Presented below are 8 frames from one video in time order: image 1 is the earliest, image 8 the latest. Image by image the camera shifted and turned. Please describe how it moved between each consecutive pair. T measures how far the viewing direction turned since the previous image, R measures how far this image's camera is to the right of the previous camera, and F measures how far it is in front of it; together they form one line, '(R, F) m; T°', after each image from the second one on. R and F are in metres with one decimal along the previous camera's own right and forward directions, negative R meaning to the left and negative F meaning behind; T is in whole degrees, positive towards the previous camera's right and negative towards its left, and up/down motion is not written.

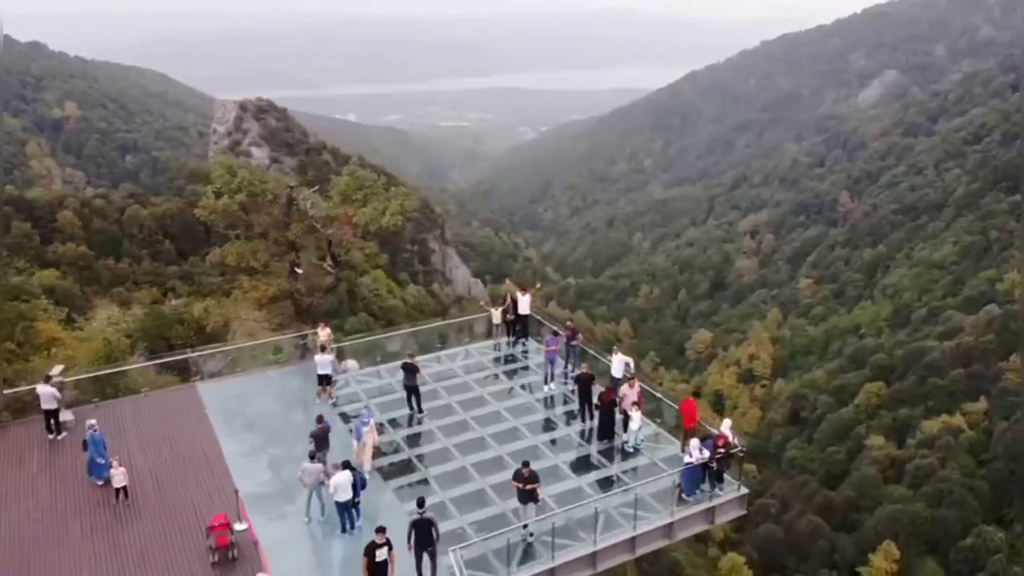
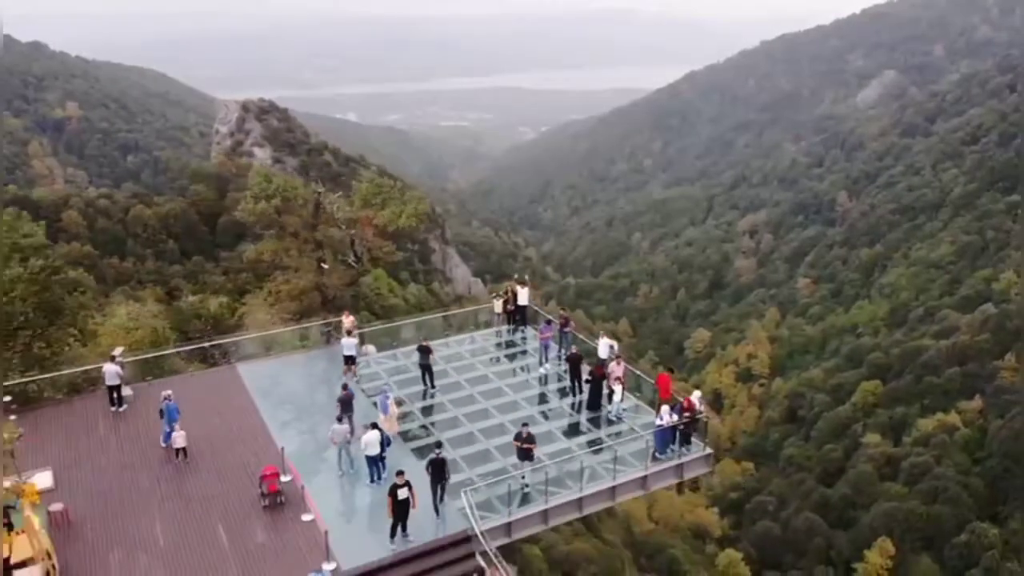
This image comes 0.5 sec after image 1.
(0.0, -0.5) m; 0°
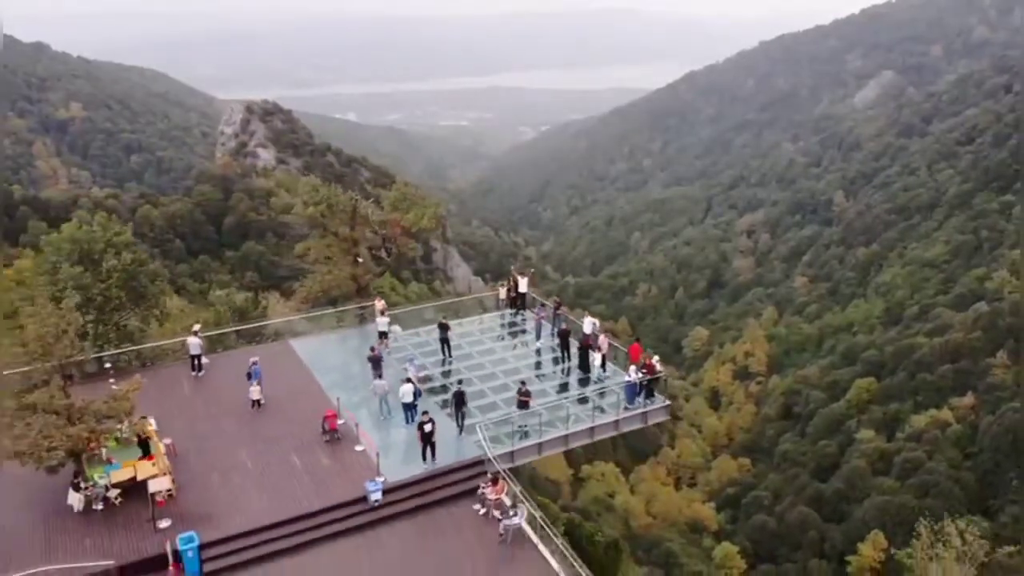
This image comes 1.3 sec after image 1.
(0.0, -0.9) m; 0°
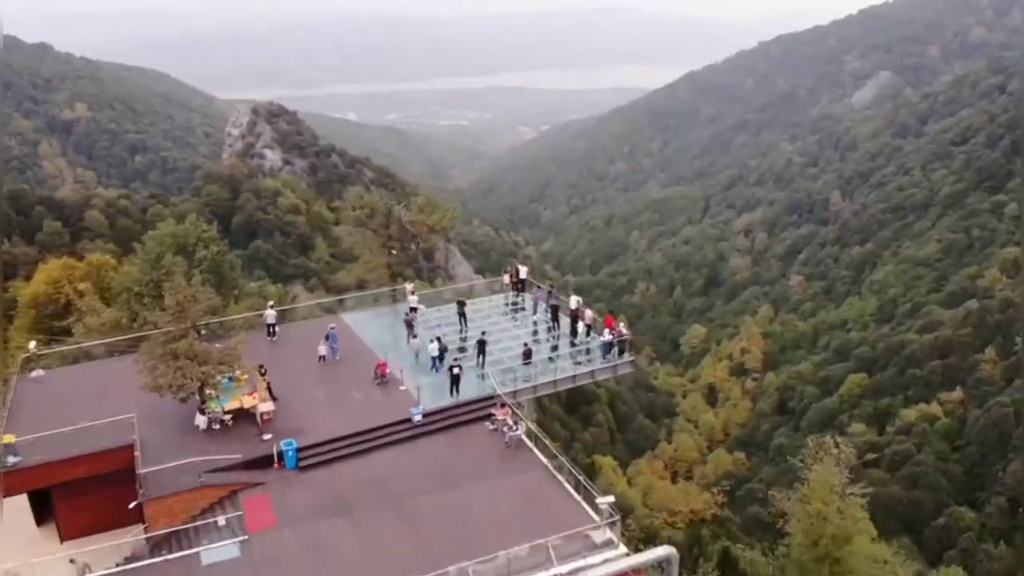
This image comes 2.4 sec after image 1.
(0.0, -1.4) m; 0°
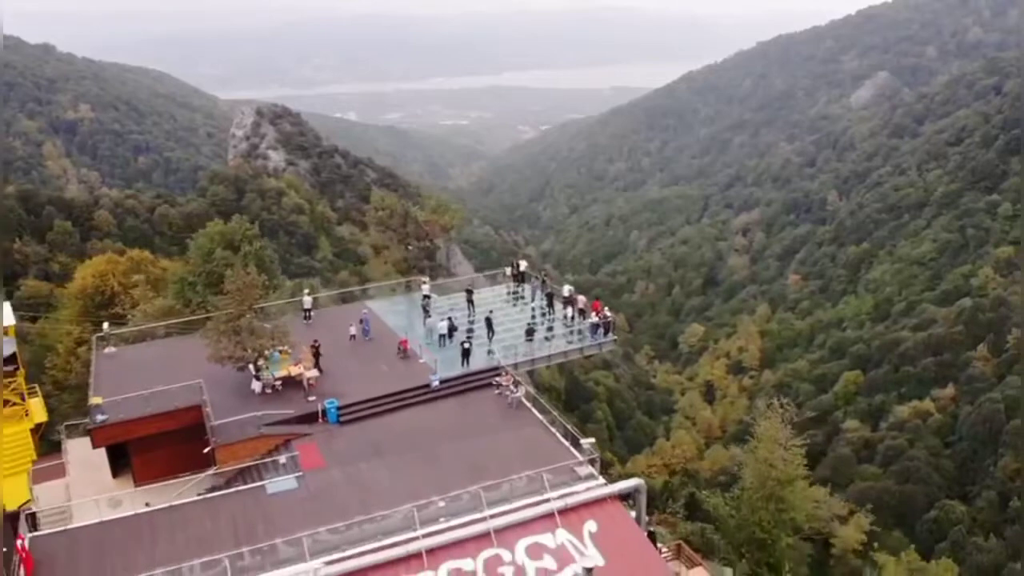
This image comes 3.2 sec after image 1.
(0.0, -1.0) m; 0°
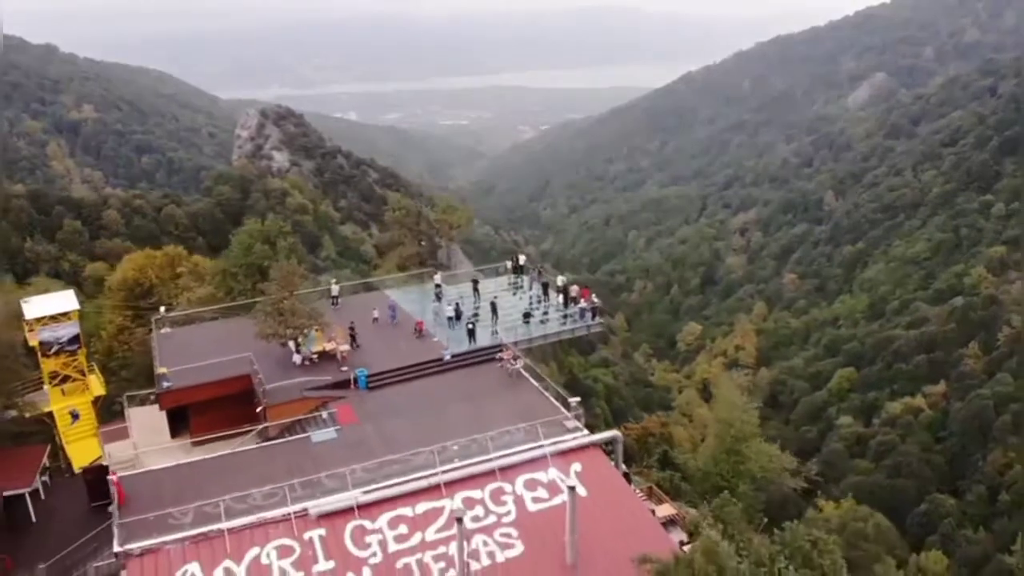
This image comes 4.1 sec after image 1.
(0.0, -1.1) m; 0°
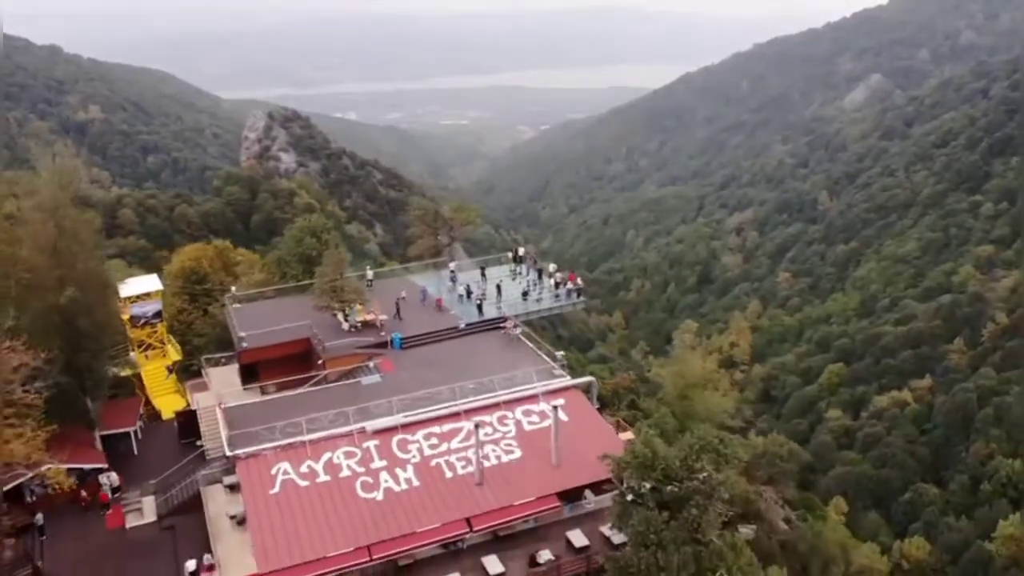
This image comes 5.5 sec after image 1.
(0.0, -1.9) m; 0°
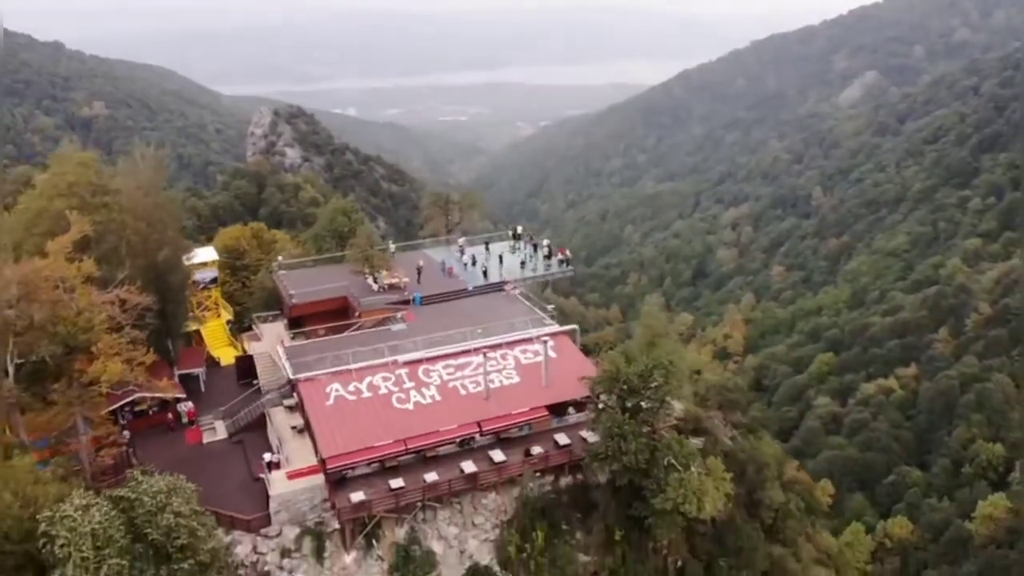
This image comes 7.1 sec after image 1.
(0.0, -1.9) m; 0°
